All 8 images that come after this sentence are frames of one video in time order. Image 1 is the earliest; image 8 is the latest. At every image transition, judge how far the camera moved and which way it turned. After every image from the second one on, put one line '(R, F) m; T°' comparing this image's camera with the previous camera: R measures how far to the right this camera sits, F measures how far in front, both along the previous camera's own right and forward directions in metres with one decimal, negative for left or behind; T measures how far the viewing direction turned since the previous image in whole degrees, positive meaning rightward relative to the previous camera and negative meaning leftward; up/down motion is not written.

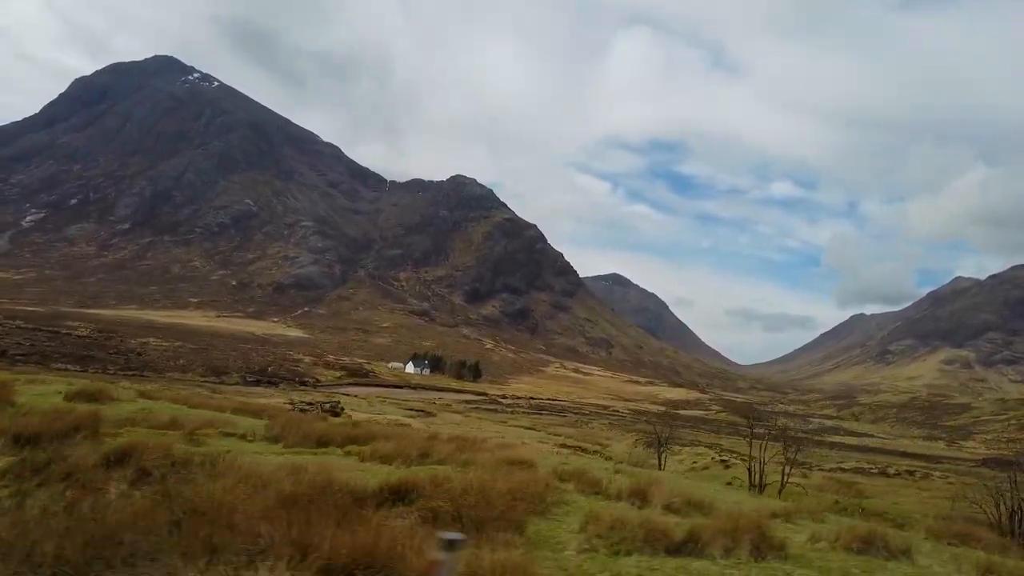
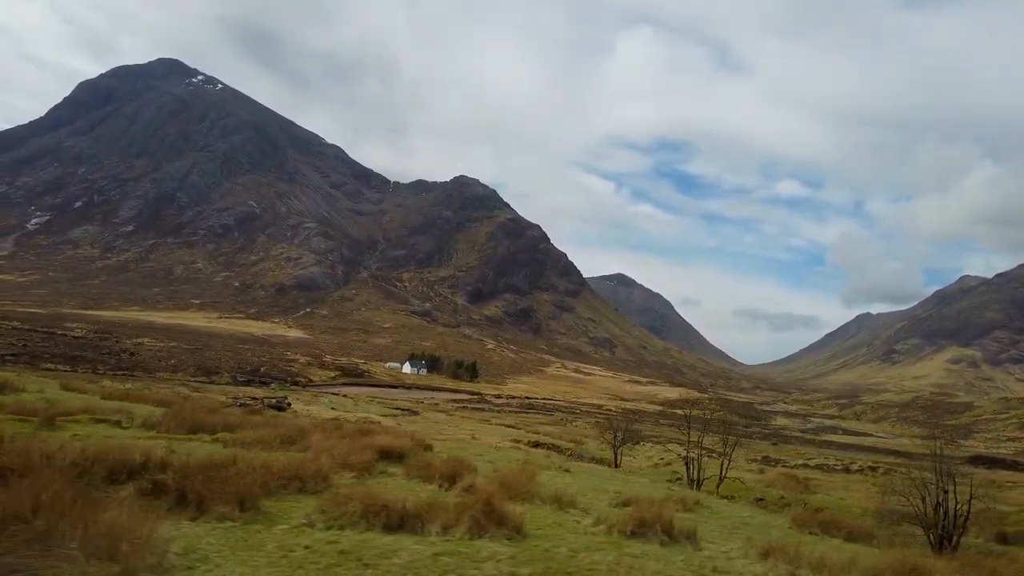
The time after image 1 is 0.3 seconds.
(+2.0, +0.2) m; -1°
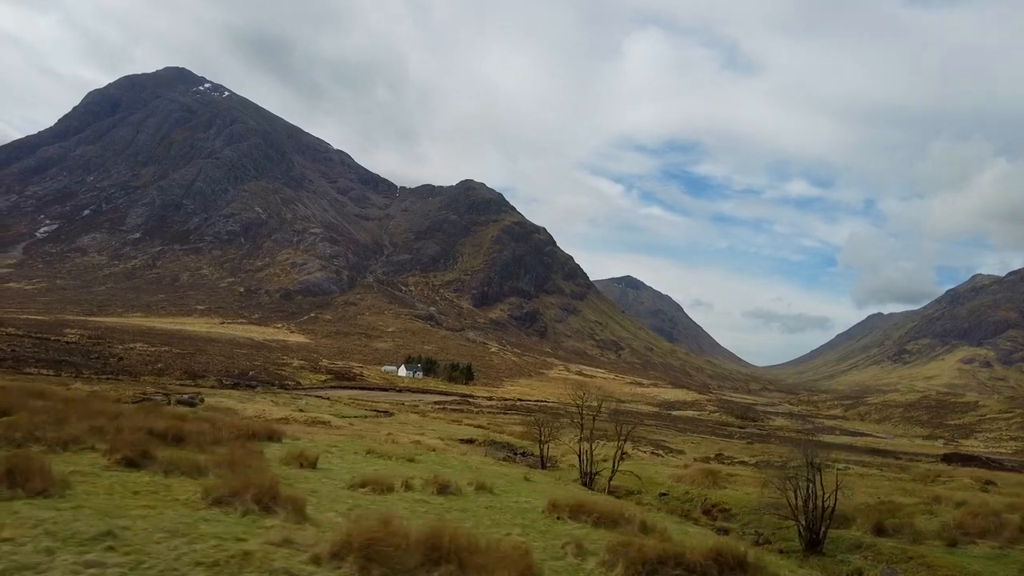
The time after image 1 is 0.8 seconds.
(+3.3, +0.2) m; -1°
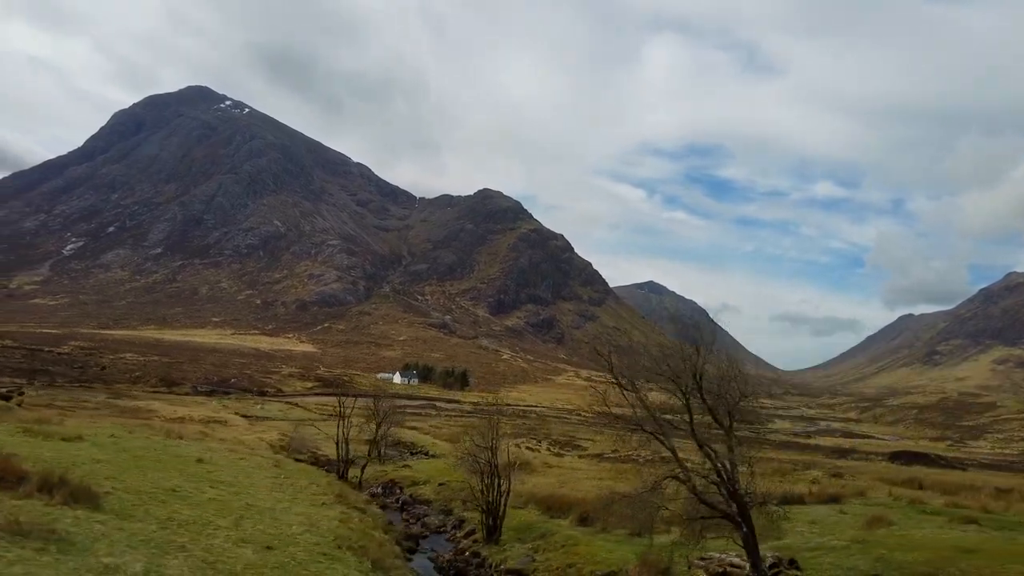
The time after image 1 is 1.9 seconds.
(+7.2, +0.6) m; -2°
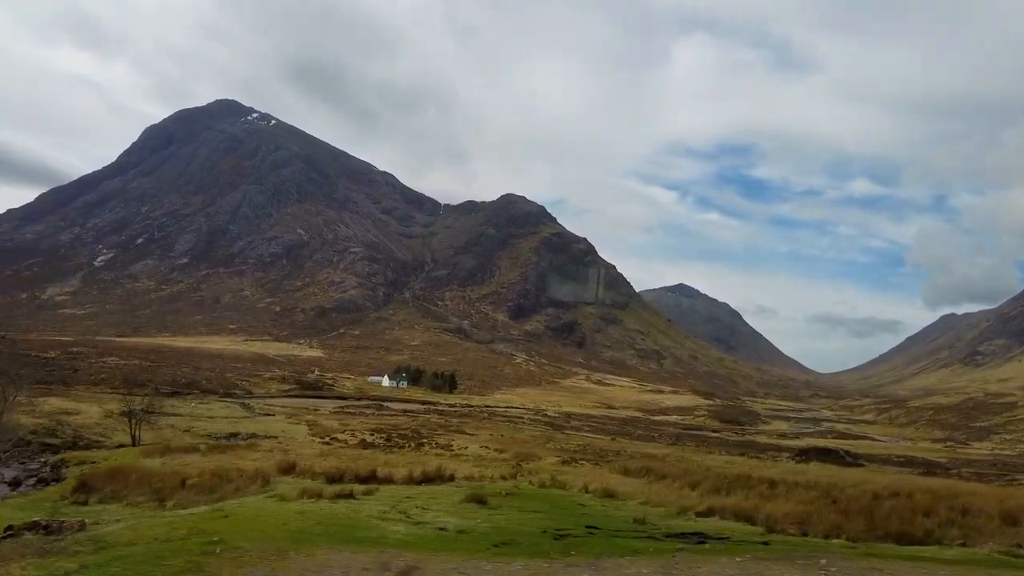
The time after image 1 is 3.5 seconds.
(+10.2, +1.4) m; -3°
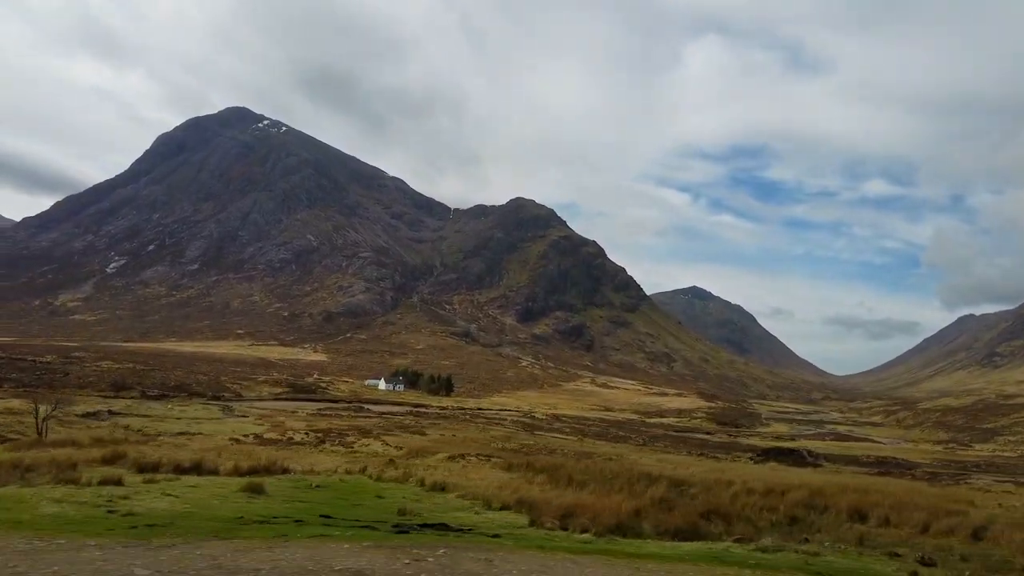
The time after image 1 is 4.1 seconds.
(+3.9, +0.6) m; -1°
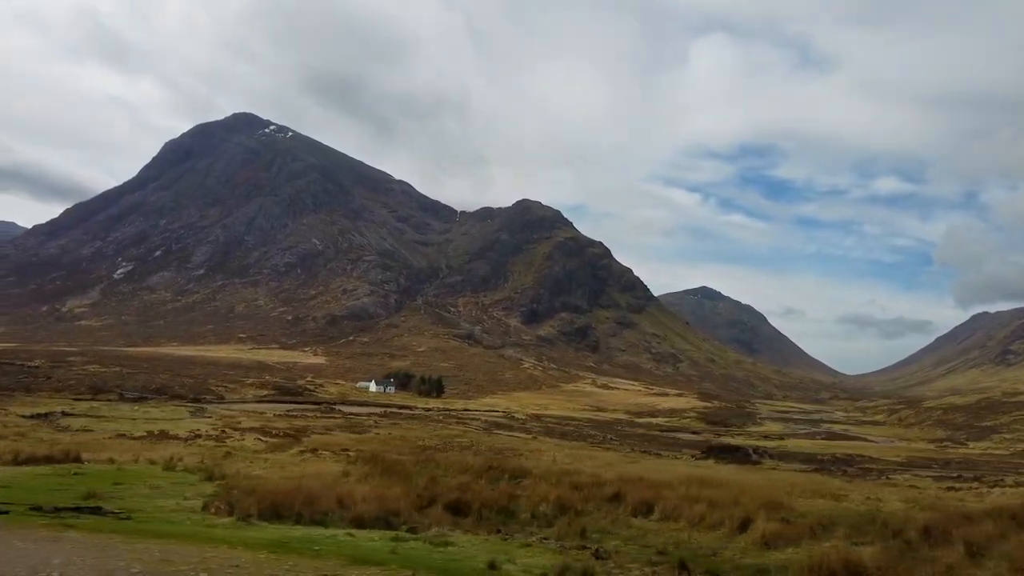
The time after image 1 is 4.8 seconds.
(+4.6, +0.6) m; -1°
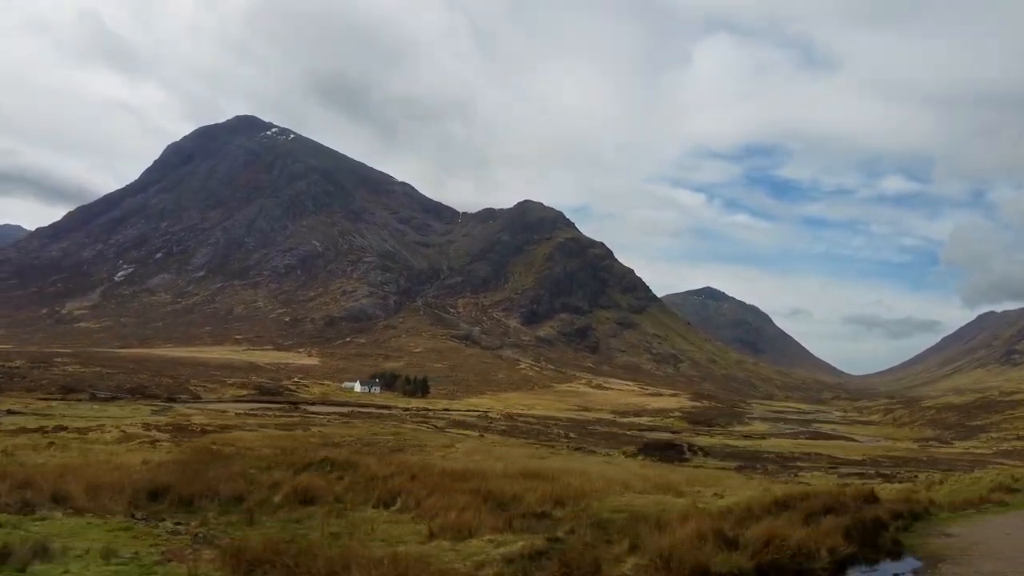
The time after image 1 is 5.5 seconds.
(+4.6, +0.6) m; -1°
